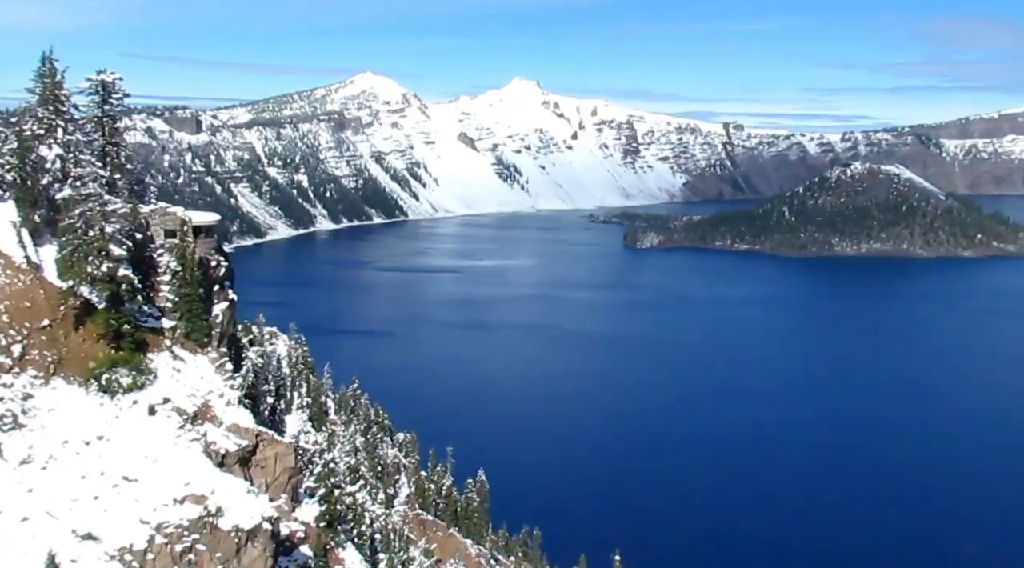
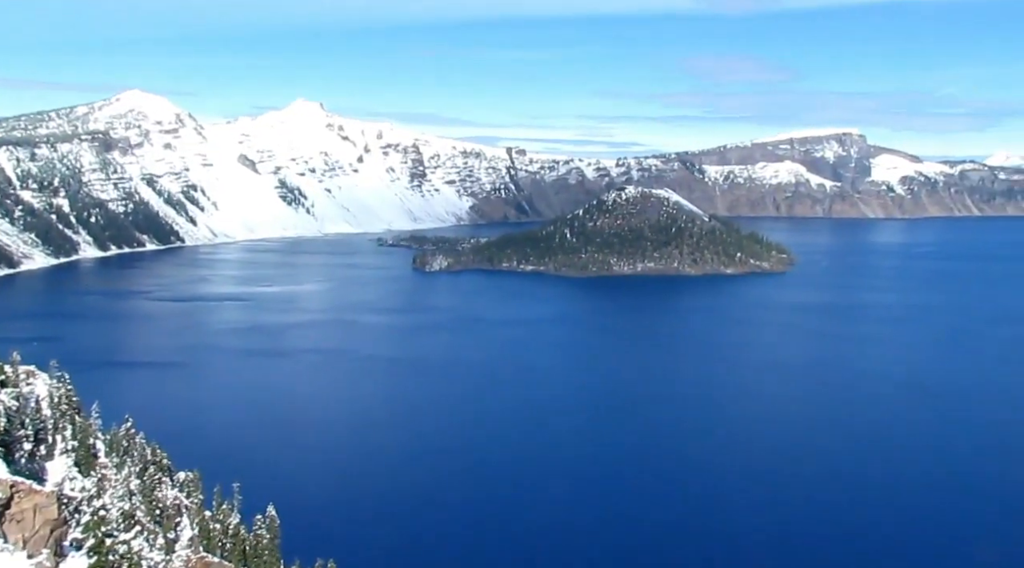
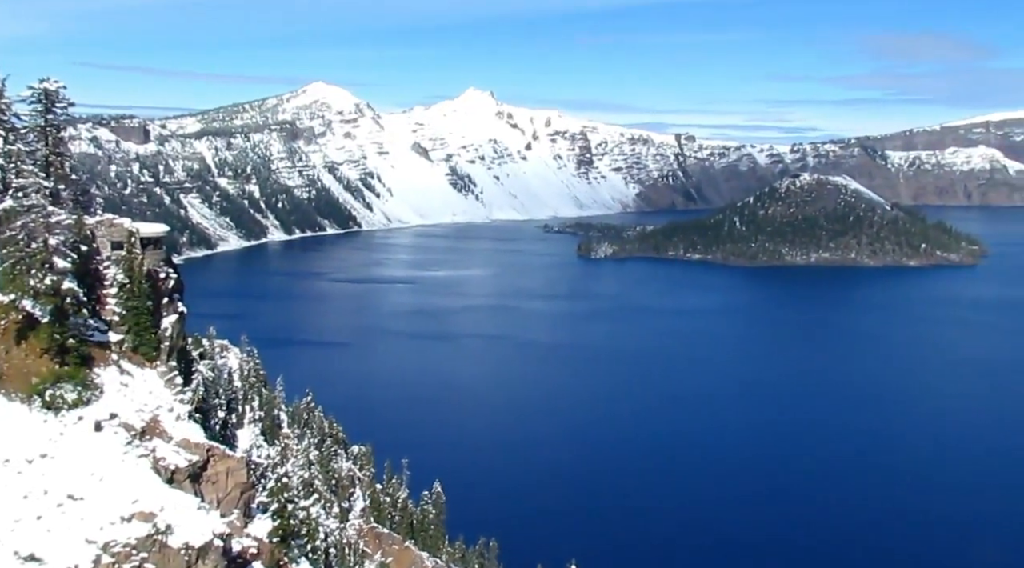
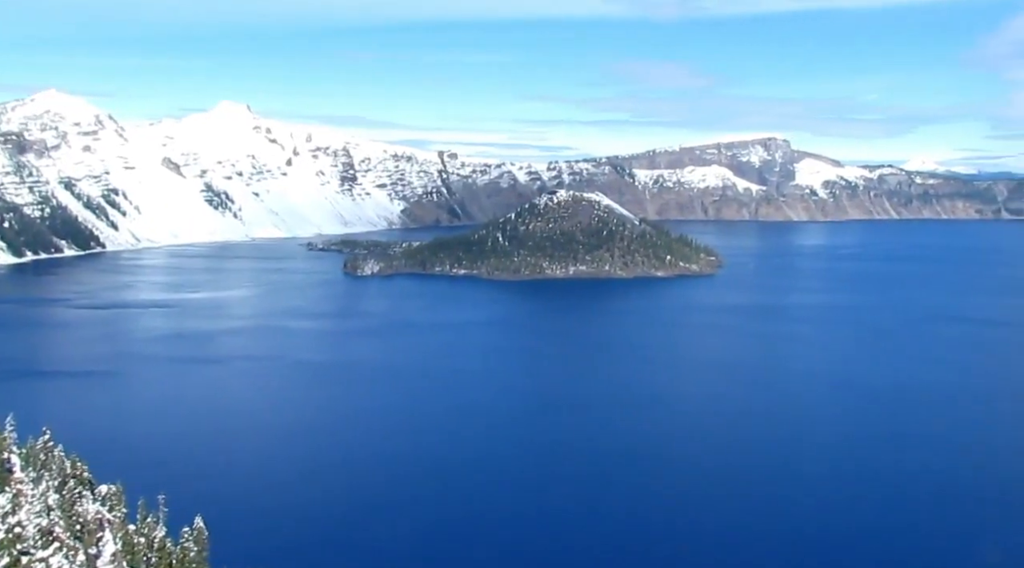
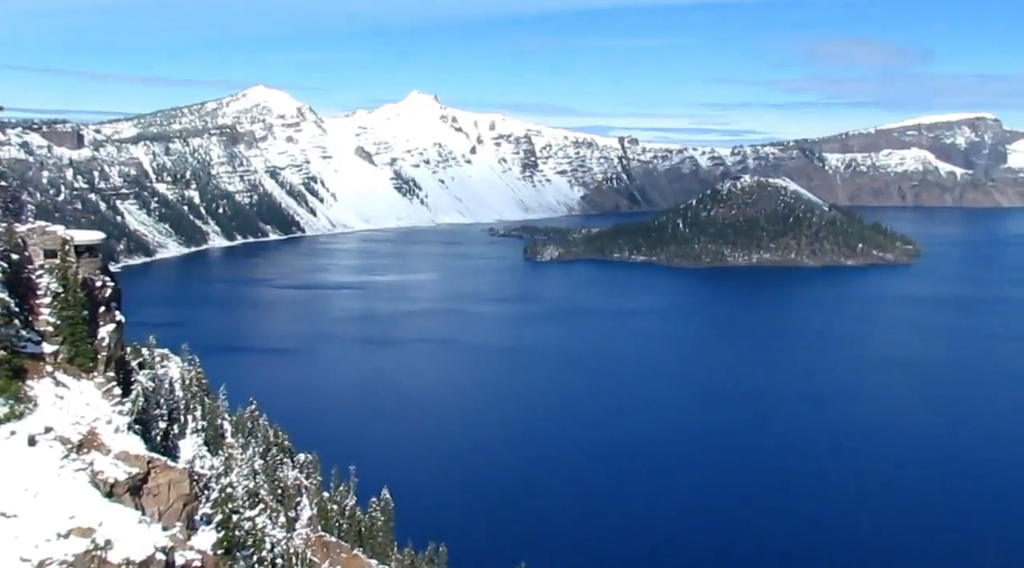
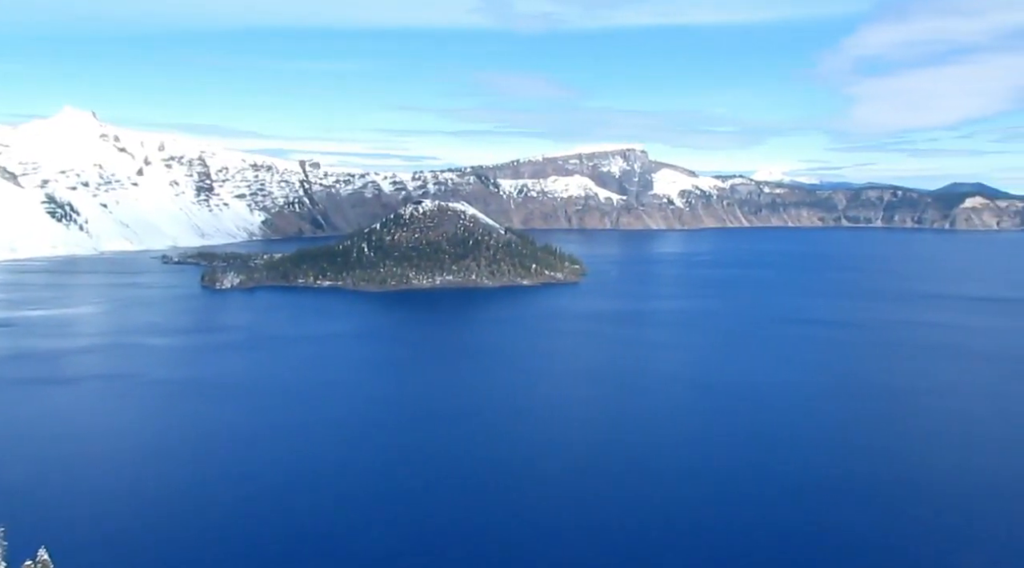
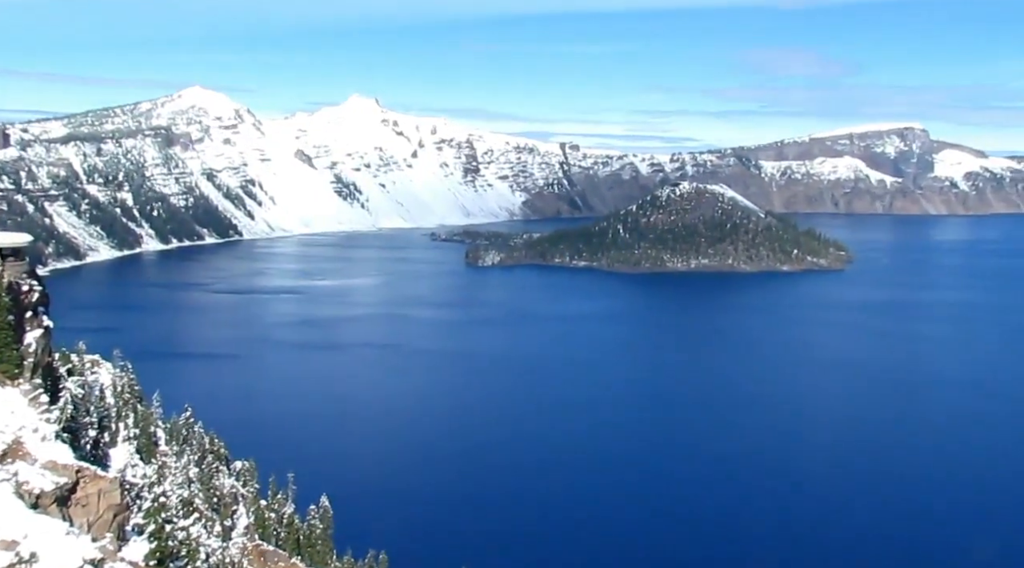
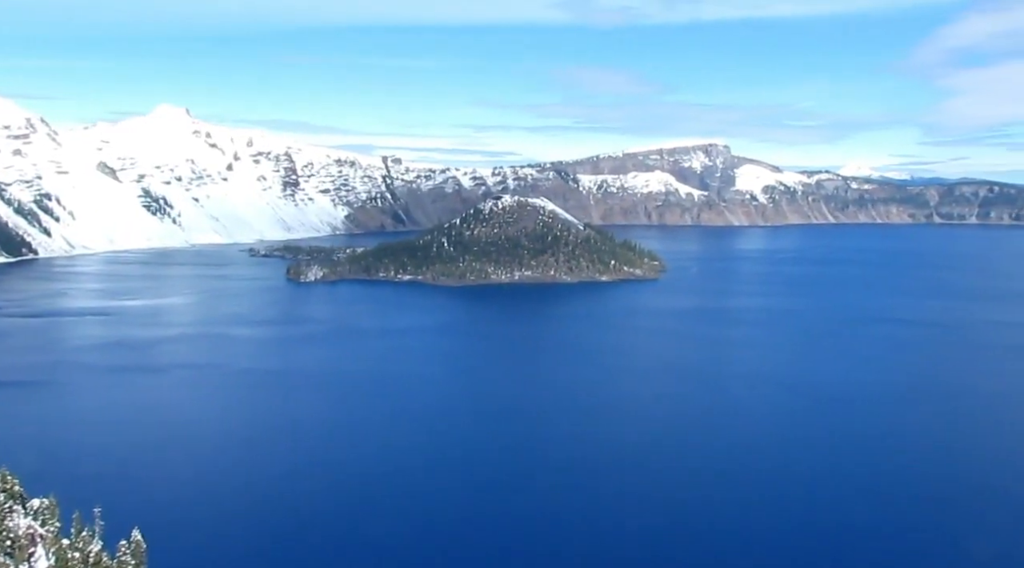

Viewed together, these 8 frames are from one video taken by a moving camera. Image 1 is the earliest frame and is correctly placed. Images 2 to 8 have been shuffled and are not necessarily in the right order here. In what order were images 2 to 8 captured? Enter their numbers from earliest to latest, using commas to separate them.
3, 5, 7, 2, 4, 8, 6
